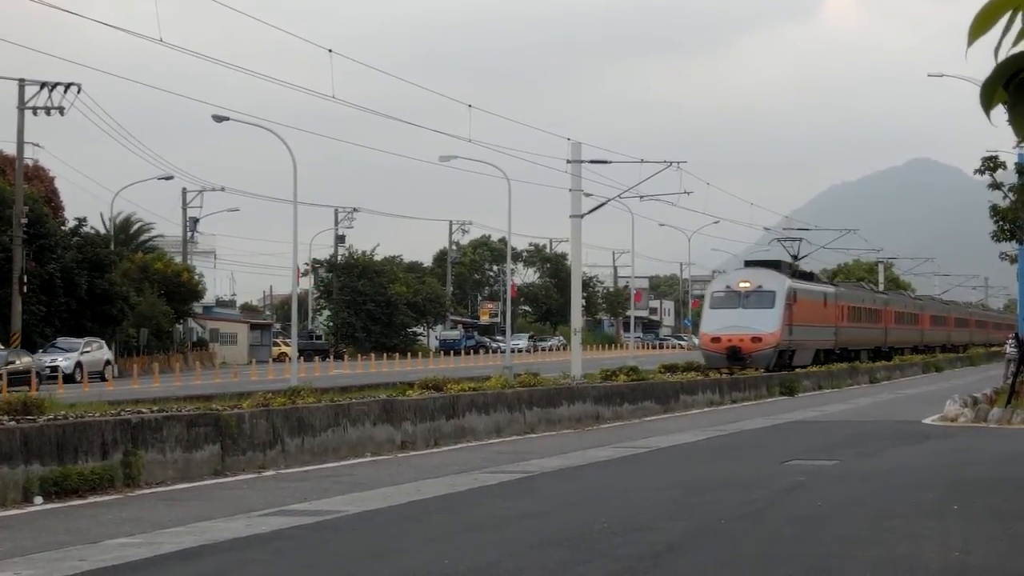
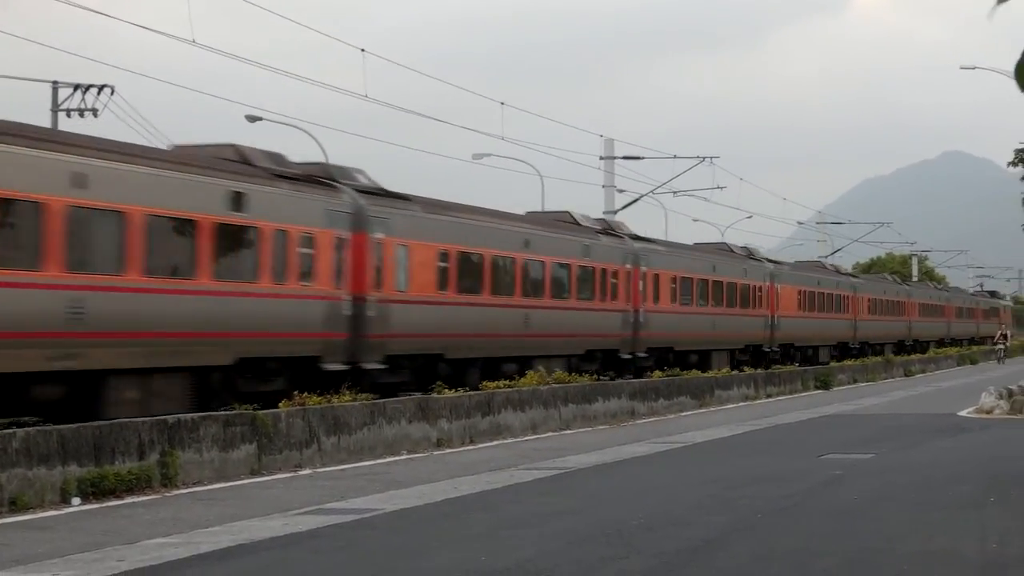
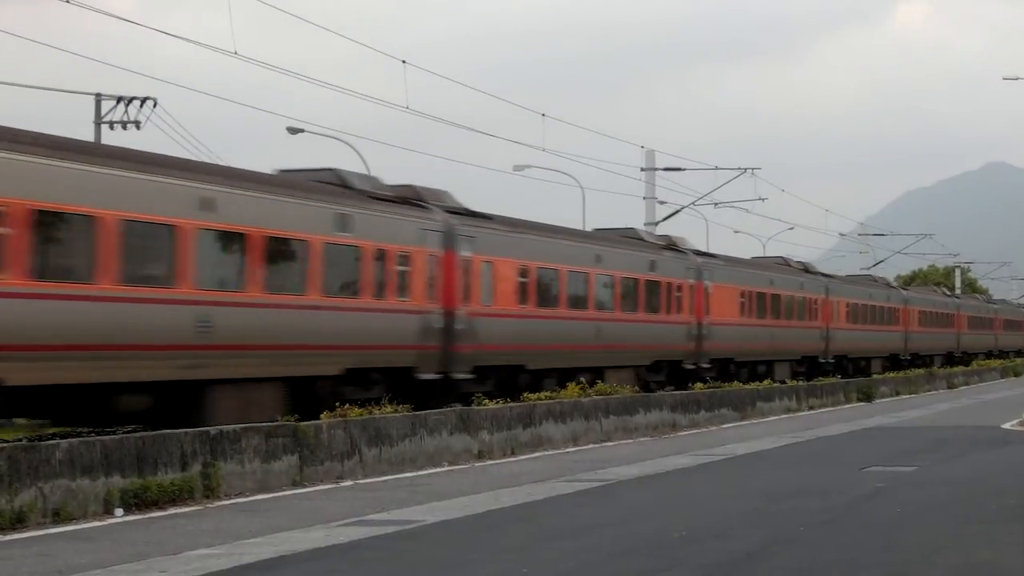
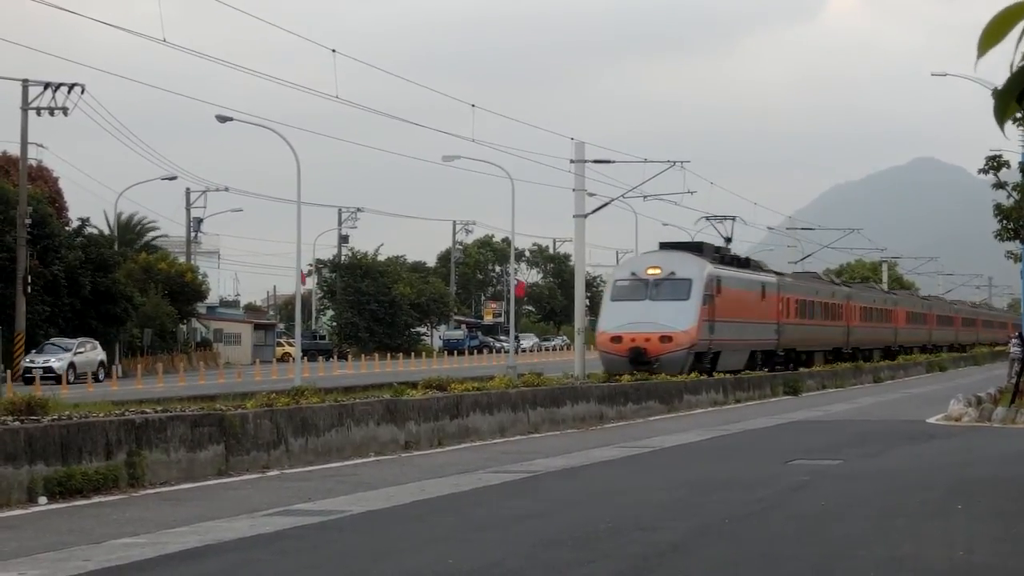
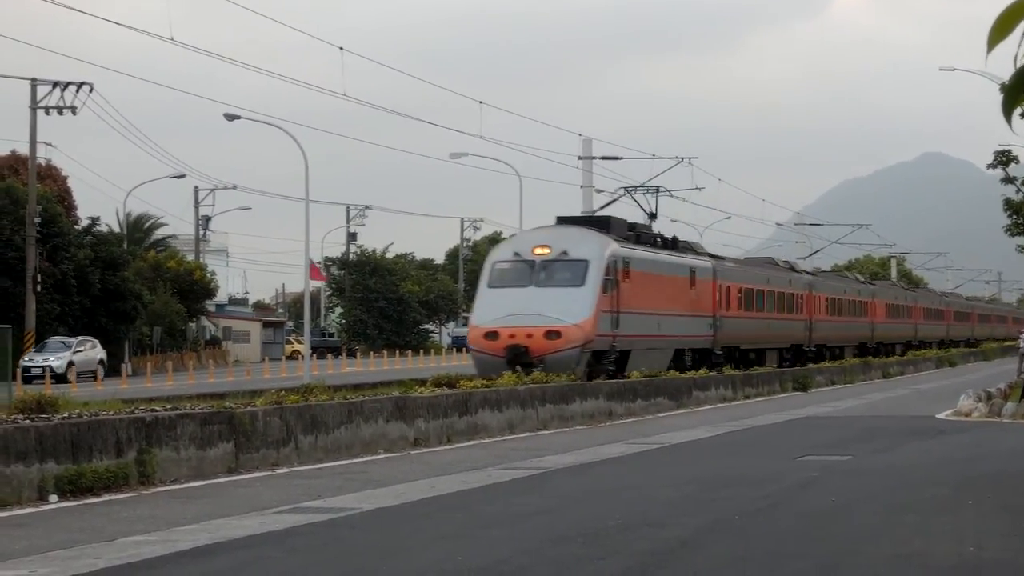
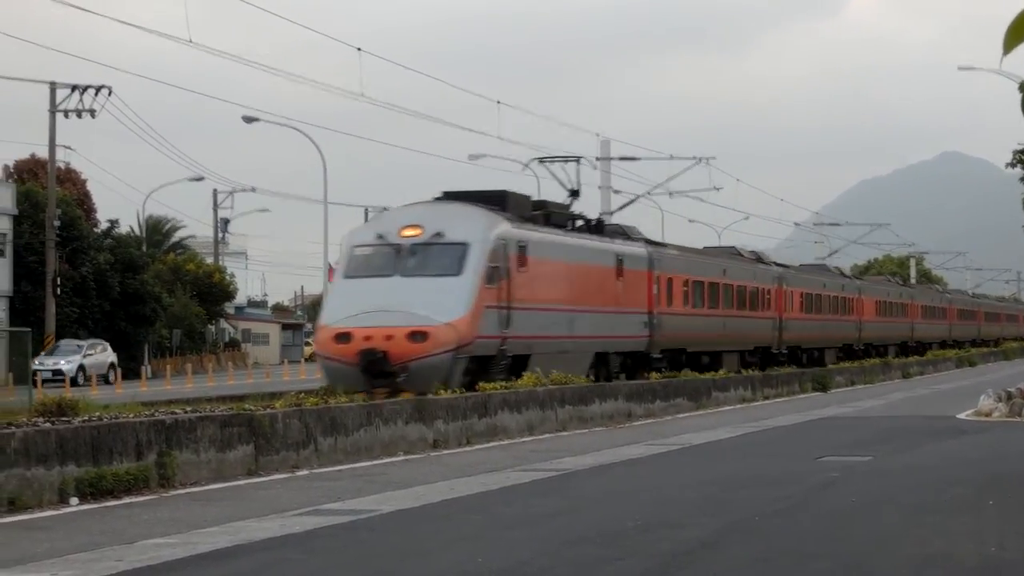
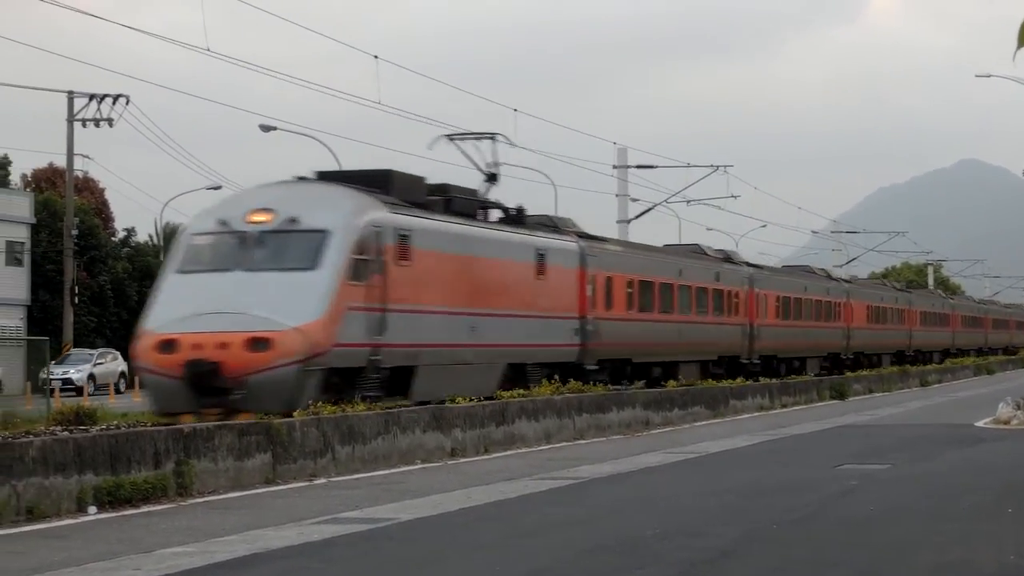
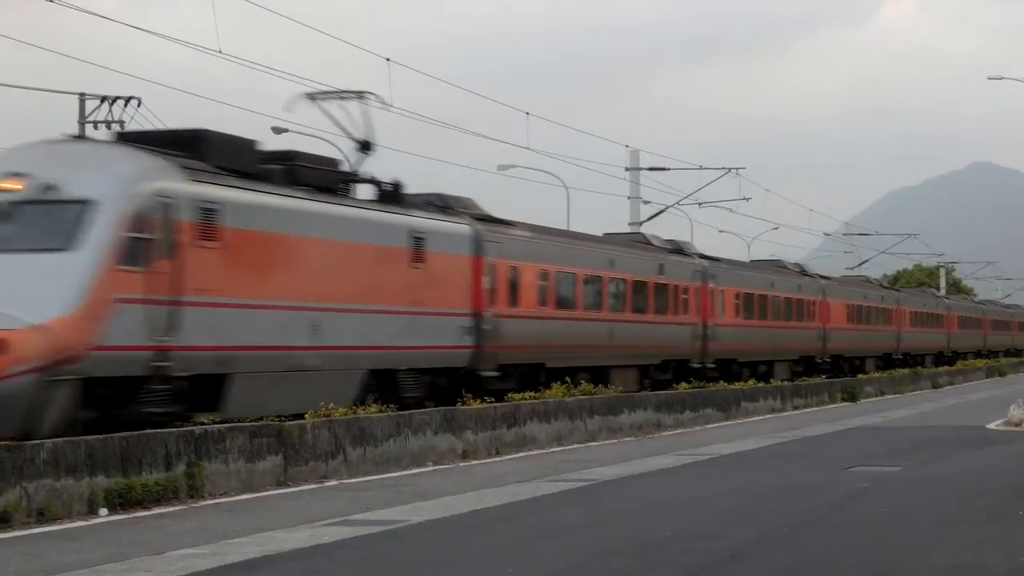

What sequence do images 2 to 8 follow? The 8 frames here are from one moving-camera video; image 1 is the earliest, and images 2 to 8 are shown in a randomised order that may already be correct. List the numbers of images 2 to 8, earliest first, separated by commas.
4, 5, 6, 7, 8, 3, 2
